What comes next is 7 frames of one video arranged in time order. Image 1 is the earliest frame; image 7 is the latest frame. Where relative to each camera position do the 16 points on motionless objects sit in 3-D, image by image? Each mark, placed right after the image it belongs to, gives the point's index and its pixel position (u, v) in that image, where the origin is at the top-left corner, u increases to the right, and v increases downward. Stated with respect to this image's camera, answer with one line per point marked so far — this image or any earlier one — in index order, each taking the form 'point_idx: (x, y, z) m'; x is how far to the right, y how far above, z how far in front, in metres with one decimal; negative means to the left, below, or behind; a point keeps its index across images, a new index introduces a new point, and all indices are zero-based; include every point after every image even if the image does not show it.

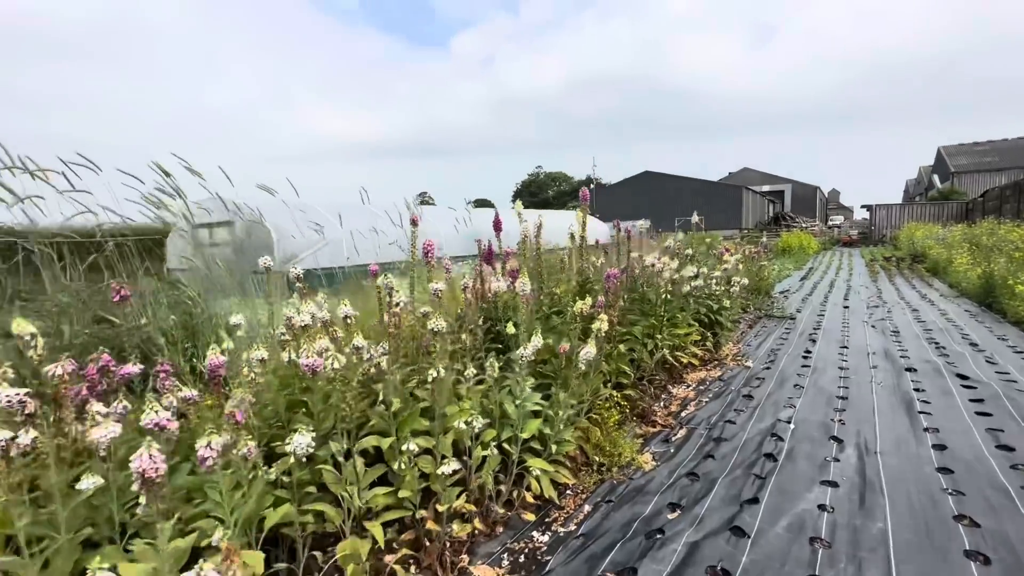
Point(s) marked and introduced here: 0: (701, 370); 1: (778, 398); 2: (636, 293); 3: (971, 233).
0: (+1.9, -0.8, +4.7) m
1: (+2.2, -0.9, +3.8) m
2: (+1.1, -0.1, +4.3) m
3: (+12.4, +1.5, +12.7) m
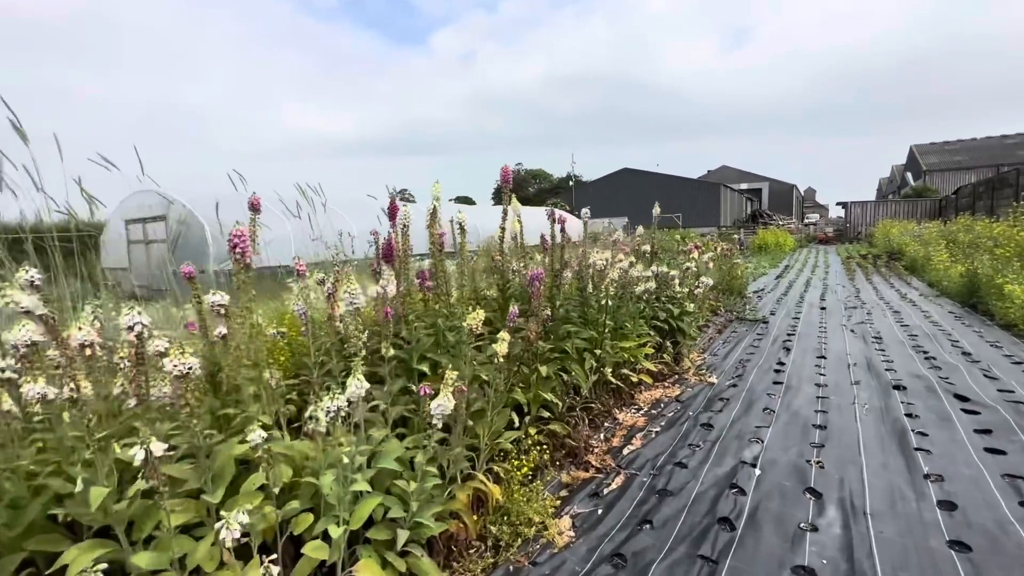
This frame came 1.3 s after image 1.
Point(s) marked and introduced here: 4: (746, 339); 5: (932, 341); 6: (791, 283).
0: (+1.2, -0.9, +4.0) m
1: (+1.5, -0.9, +3.1) m
2: (+0.4, -0.1, +3.5) m
3: (+11.4, +1.5, +12.3) m
4: (+2.8, -0.6, +5.6) m
5: (+4.5, -0.6, +5.0) m
6: (+6.2, +0.1, +10.4) m
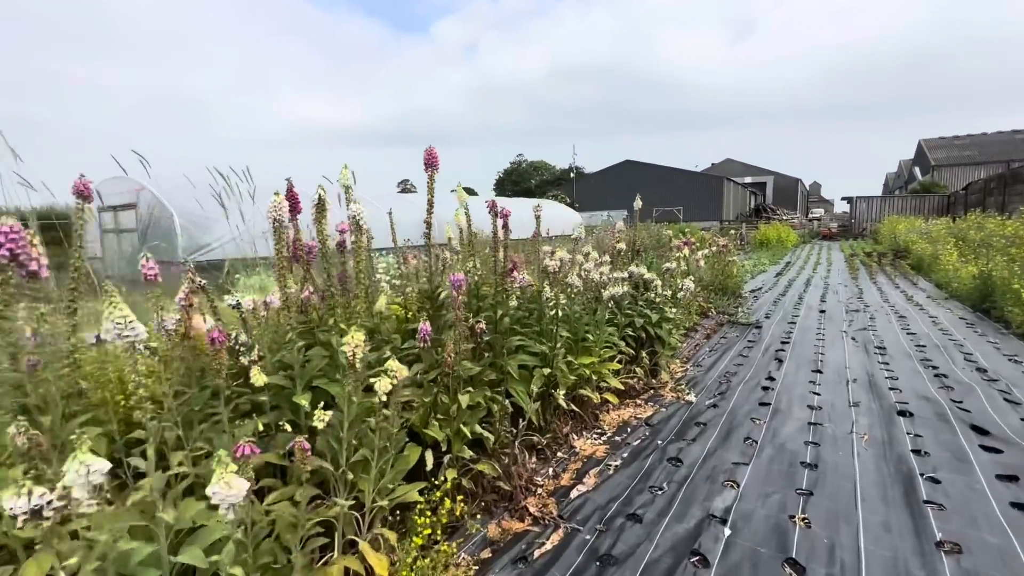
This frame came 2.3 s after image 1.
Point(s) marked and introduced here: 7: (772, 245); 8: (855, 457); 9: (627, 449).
0: (+0.8, -0.9, +3.5) m
1: (+1.1, -1.0, +2.6) m
2: (+0.1, -0.2, +3.0) m
3: (+11.1, +1.5, +11.7) m
4: (+2.4, -0.6, +5.1) m
5: (+4.1, -0.6, +4.5) m
6: (+5.9, +0.1, +9.9) m
7: (+9.9, +1.7, +17.9) m
8: (+1.9, -0.9, +2.6) m
9: (+0.7, -1.0, +2.9) m
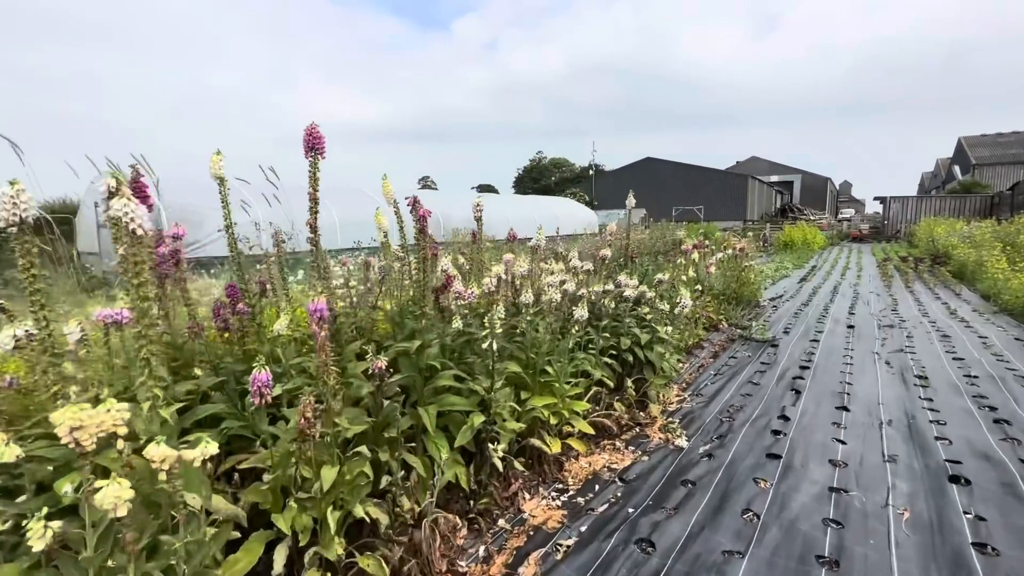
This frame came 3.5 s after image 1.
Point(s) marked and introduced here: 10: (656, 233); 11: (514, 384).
0: (+0.5, -1.0, +2.8) m
1: (+0.8, -1.1, +1.9) m
2: (-0.3, -0.3, +2.4) m
3: (+11.2, +1.3, +10.6) m
4: (+2.2, -0.8, +4.4) m
5: (+3.8, -0.8, +3.7) m
6: (+5.8, 0.0, +9.0) m
7: (+10.2, +1.5, +16.8) m
8: (+1.6, -1.1, +1.9) m
9: (+0.4, -1.1, +2.3) m
10: (+2.9, +1.1, +9.4) m
11: (0.0, -0.5, +2.5) m
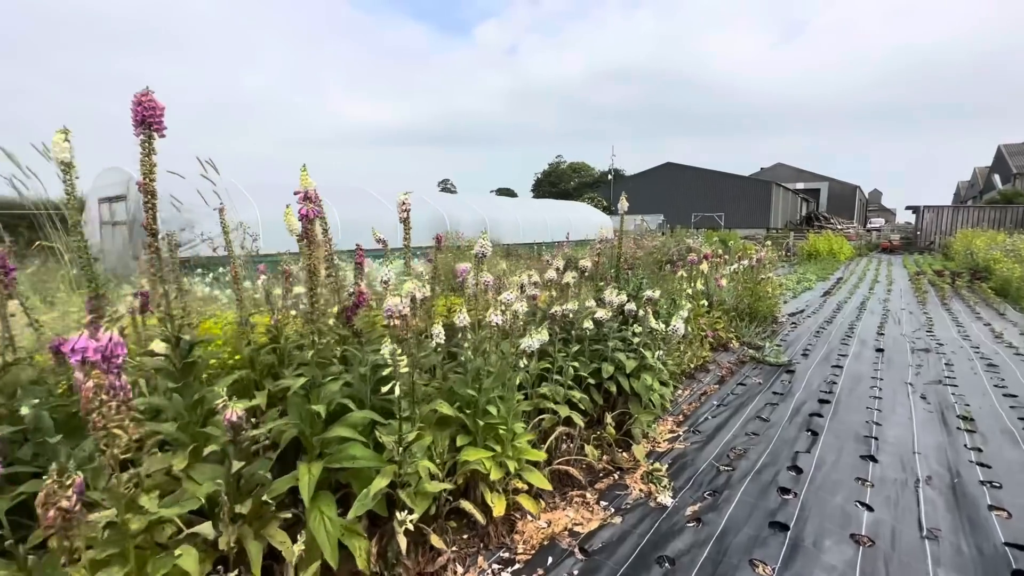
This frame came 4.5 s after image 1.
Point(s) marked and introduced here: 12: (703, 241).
0: (+0.2, -1.1, +2.3) m
1: (+0.5, -1.2, +1.4) m
2: (-0.5, -0.3, +1.9) m
3: (+11.2, +0.9, +9.7) m
4: (+1.9, -0.9, +3.8) m
5: (+3.6, -0.9, +3.0) m
6: (+5.8, -0.3, +8.3) m
7: (+10.5, +1.1, +16.0) m
8: (+1.2, -1.2, +1.4) m
9: (+0.1, -1.2, +1.8) m
10: (+3.0, +0.9, +8.8) m
11: (-0.3, -0.6, +2.0) m
12: (+4.2, +1.0, +10.2) m
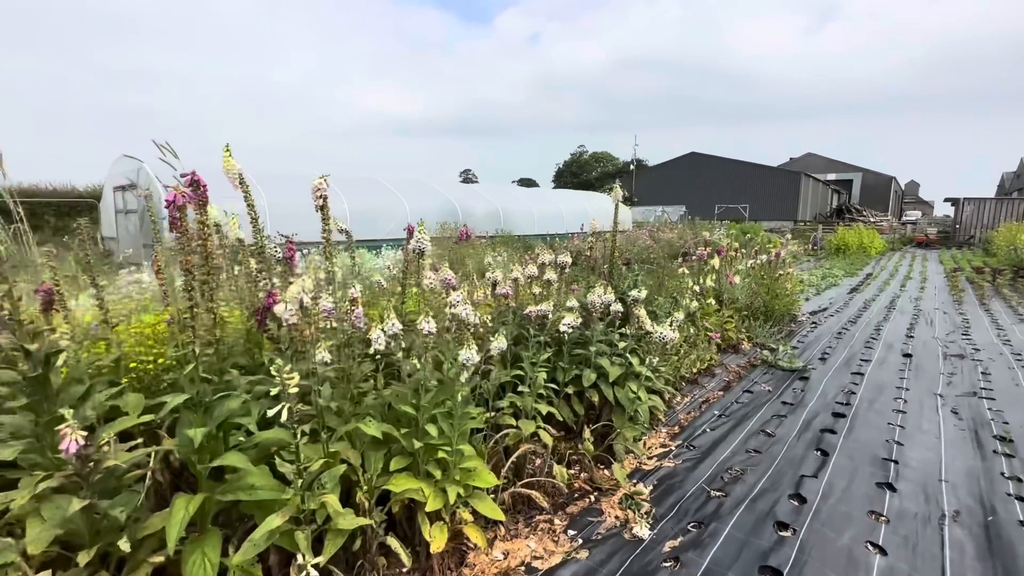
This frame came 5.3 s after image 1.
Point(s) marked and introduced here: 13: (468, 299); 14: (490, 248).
0: (0.0, -1.1, +2.0) m
1: (+0.2, -1.2, +1.1) m
2: (-0.8, -0.3, +1.6) m
3: (+11.3, +0.9, +8.9) m
4: (+1.8, -0.9, +3.4) m
5: (+3.4, -1.0, +2.6) m
6: (+5.9, -0.3, +7.7) m
7: (+10.9, +1.2, +15.2) m
8: (+1.0, -1.2, +1.1) m
9: (-0.2, -1.2, +1.5) m
10: (+3.1, +1.0, +8.4) m
11: (-0.5, -0.6, +1.7) m
12: (+4.3, +1.1, +9.7) m
13: (-0.2, -0.1, +2.5) m
14: (-0.2, +0.4, +5.1) m
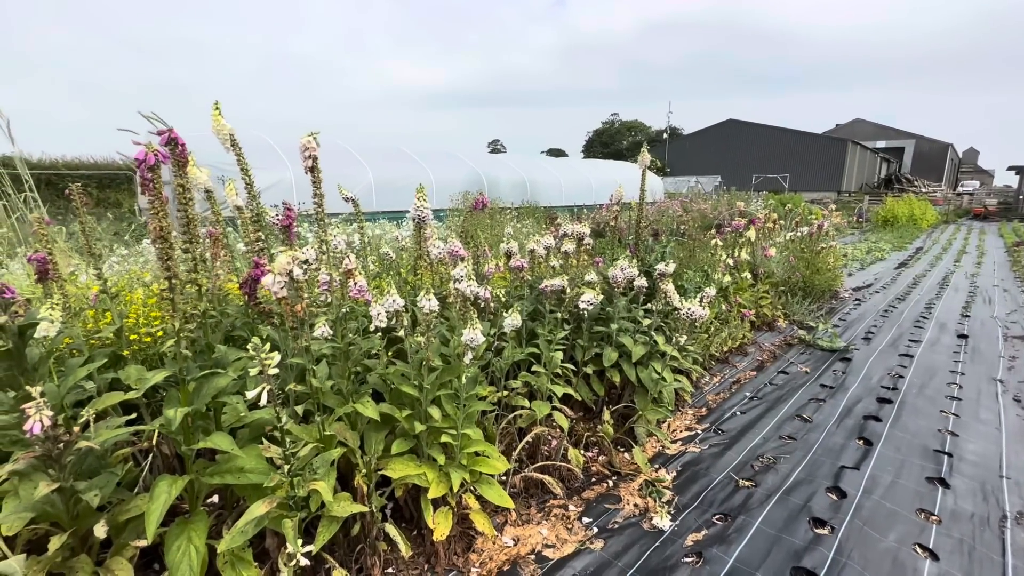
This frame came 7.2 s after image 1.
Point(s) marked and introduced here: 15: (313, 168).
0: (+0.1, -1.0, +1.9) m
1: (+0.2, -1.2, +1.0) m
2: (-0.7, -0.2, +1.5) m
3: (+11.8, +1.3, +8.0) m
4: (+1.9, -0.7, +3.2) m
5: (+3.5, -0.9, +2.3) m
6: (+6.2, +0.1, +7.2) m
7: (+11.8, +2.0, +14.2) m
8: (+1.0, -1.2, +0.9) m
9: (-0.1, -1.1, +1.4) m
10: (+3.5, +1.4, +8.0) m
11: (-0.4, -0.5, +1.6) m
12: (+4.8, +1.7, +9.2) m
13: (-0.2, +0.1, +2.4) m
14: (0.0, +0.7, +4.9) m
15: (-0.7, +0.4, +1.7) m
